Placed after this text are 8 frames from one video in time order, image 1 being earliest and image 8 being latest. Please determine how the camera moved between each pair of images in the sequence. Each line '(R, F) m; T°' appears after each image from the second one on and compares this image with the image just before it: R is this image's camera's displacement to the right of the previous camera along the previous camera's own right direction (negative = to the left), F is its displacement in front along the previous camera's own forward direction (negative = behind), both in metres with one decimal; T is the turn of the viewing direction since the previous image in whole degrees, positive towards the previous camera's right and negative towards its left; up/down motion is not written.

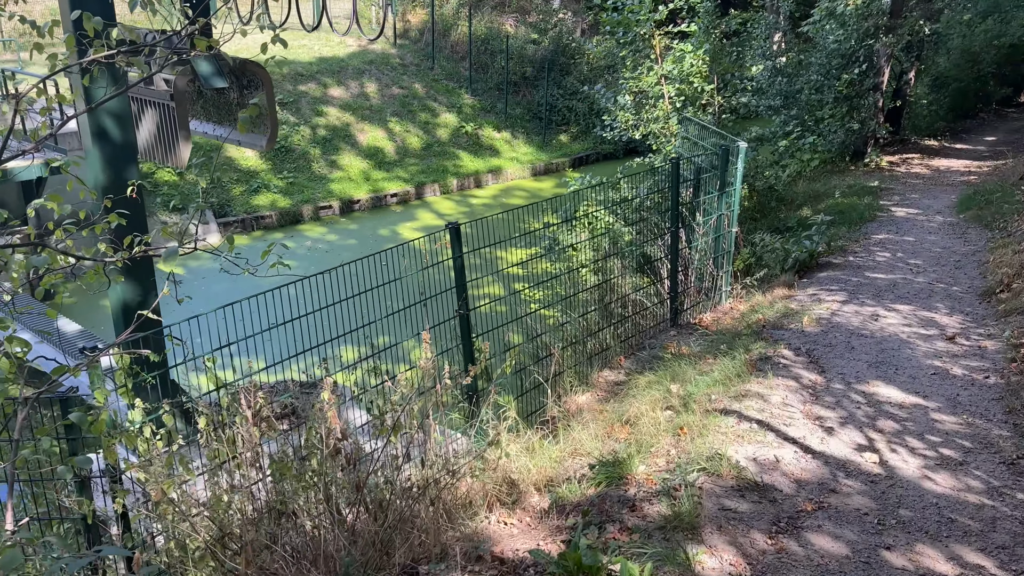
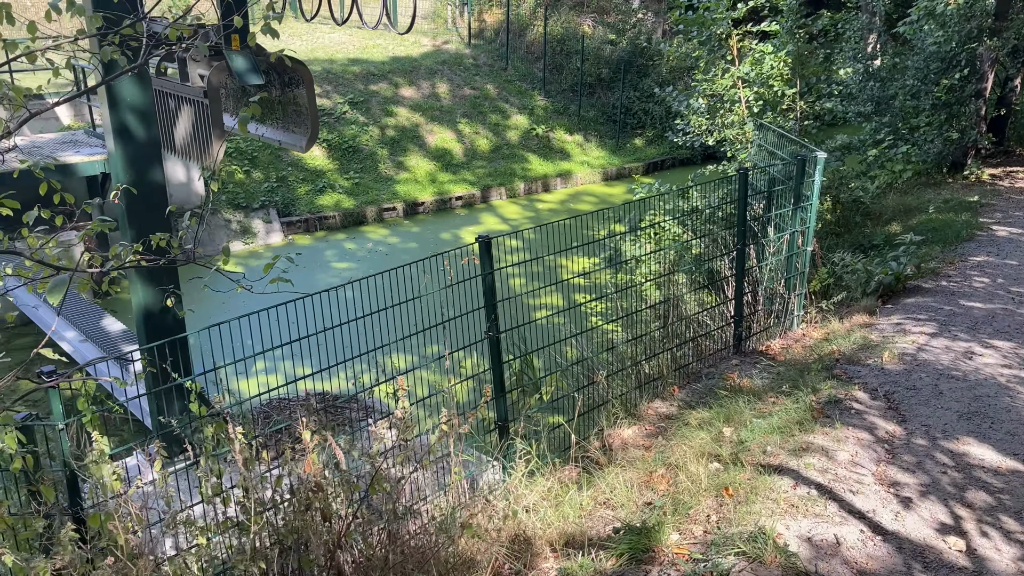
(+0.2, +0.4) m; -5°
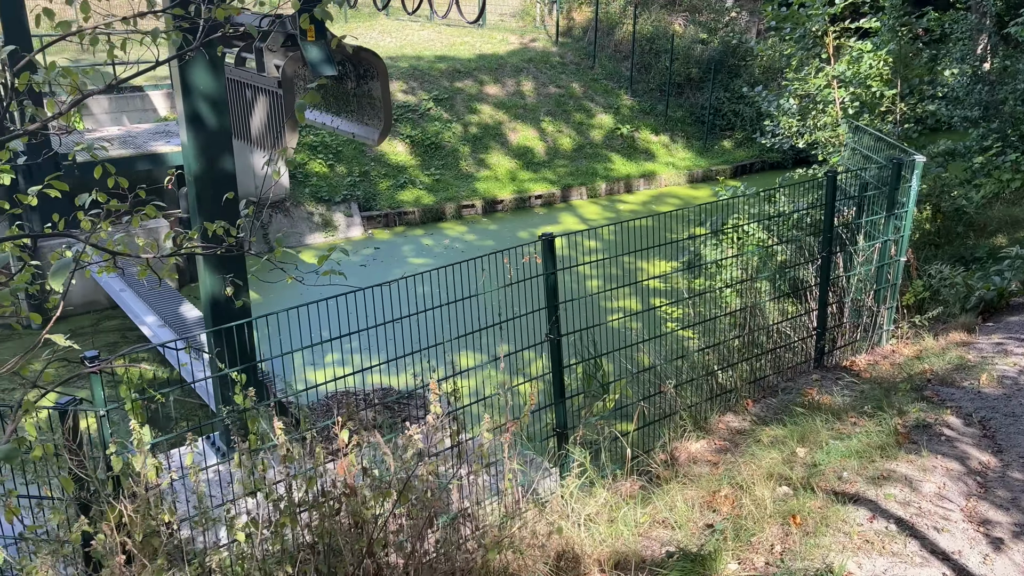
(+0.1, +0.1) m; -6°
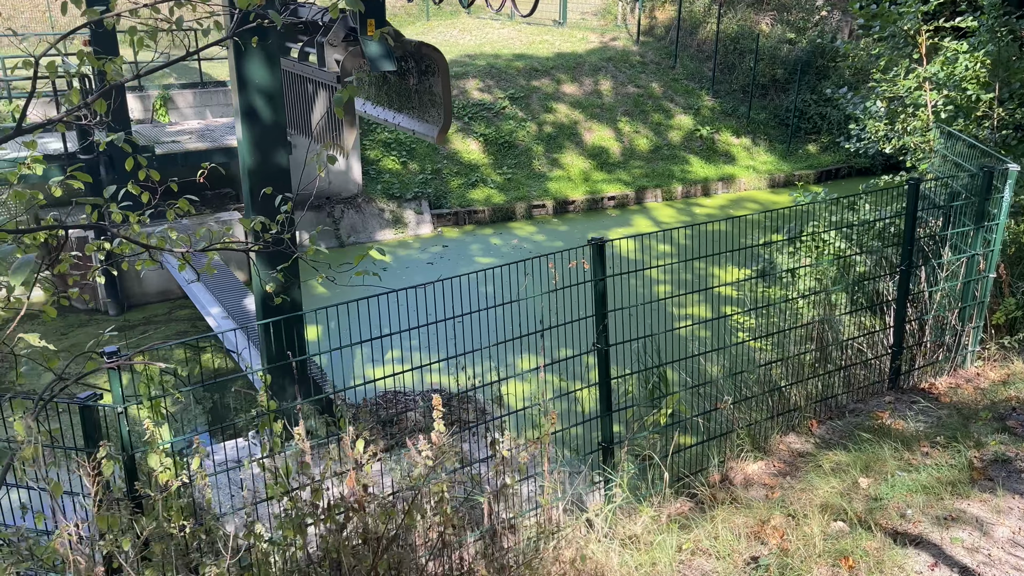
(+0.1, +0.1) m; -5°
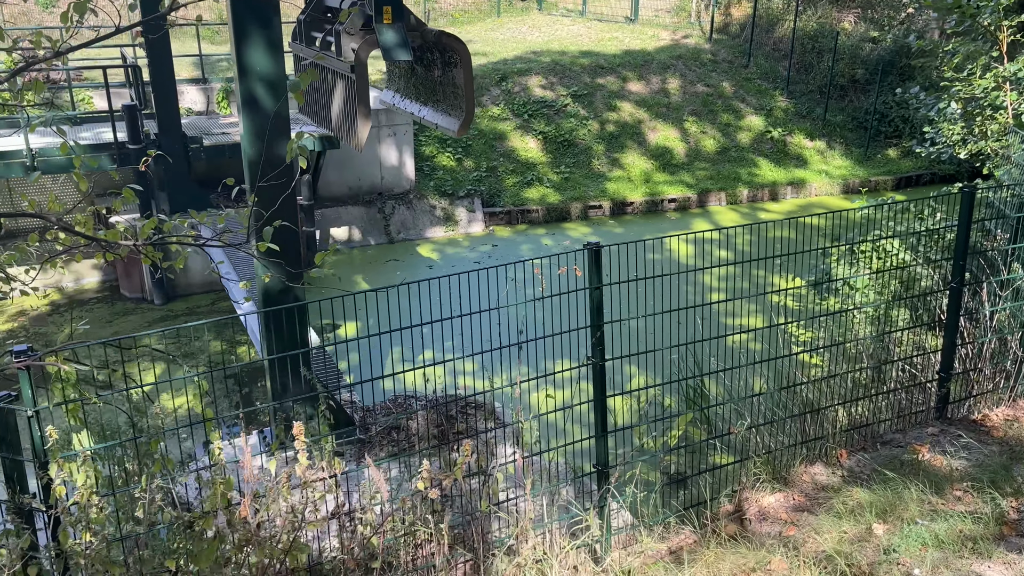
(+0.3, +0.3) m; -5°
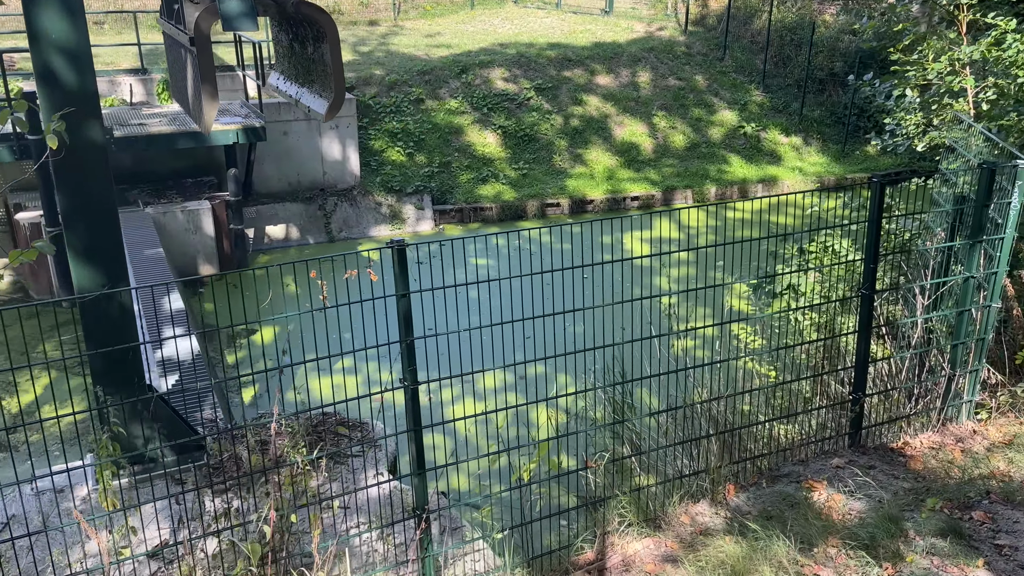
(+0.6, +0.5) m; 0°
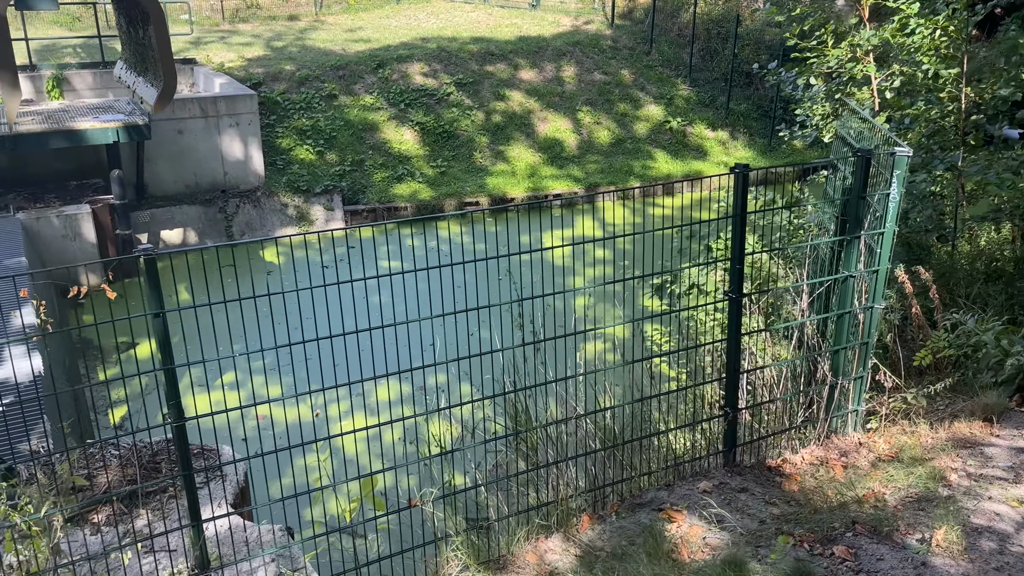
(+0.4, +0.4) m; +3°
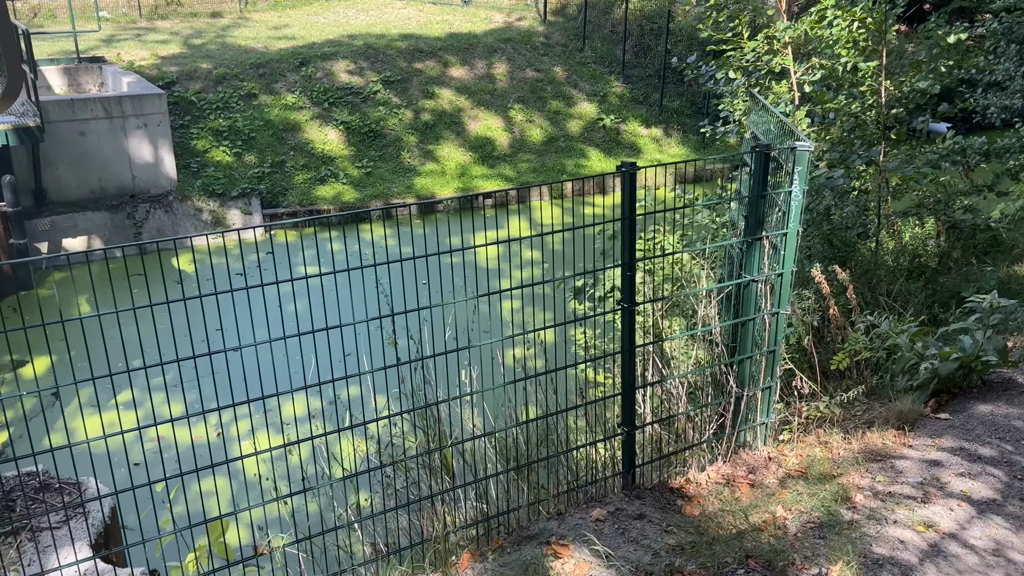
(+0.2, +0.3) m; +3°
